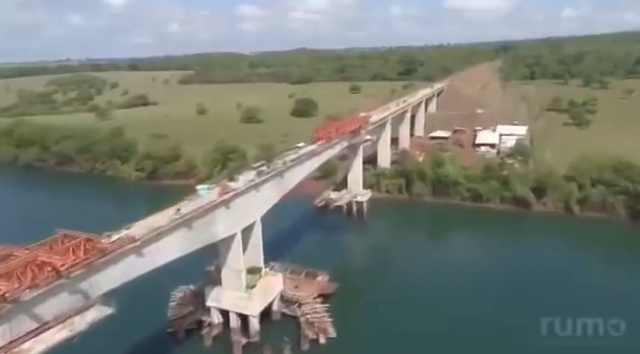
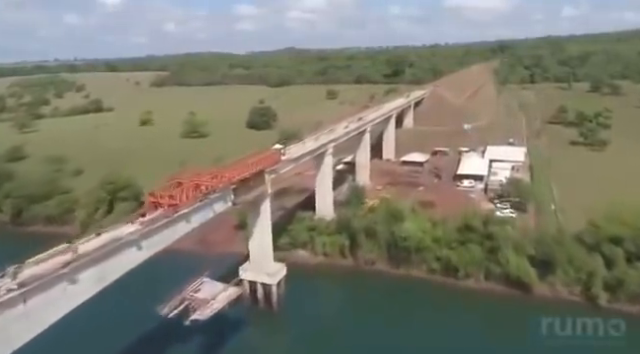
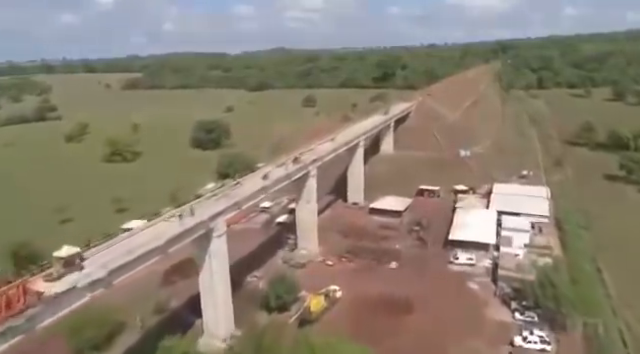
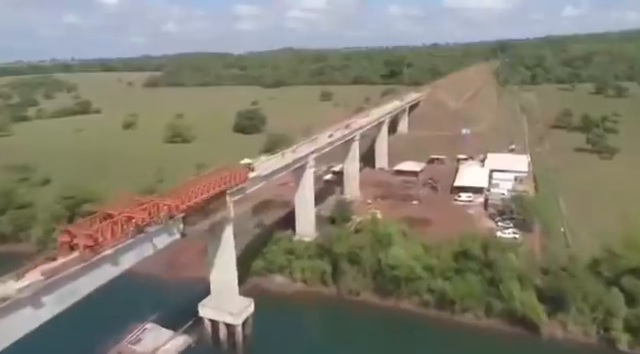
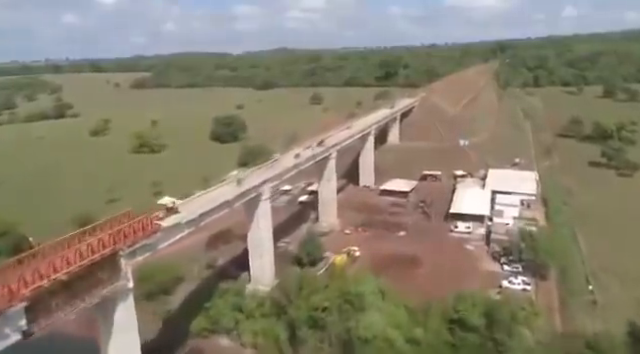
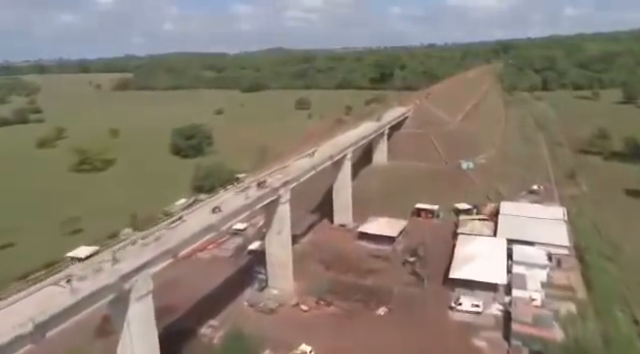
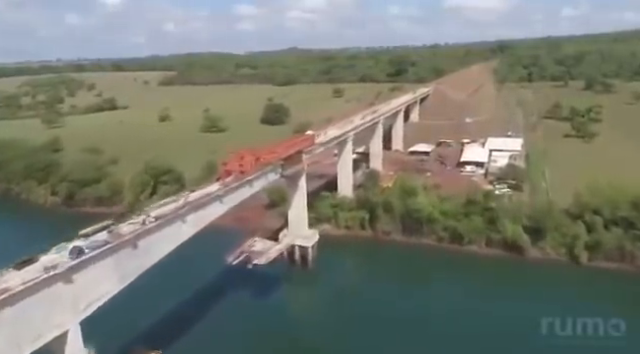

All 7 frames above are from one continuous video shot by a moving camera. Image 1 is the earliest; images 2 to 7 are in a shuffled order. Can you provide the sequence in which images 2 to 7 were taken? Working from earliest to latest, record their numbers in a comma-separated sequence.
7, 2, 4, 5, 3, 6
